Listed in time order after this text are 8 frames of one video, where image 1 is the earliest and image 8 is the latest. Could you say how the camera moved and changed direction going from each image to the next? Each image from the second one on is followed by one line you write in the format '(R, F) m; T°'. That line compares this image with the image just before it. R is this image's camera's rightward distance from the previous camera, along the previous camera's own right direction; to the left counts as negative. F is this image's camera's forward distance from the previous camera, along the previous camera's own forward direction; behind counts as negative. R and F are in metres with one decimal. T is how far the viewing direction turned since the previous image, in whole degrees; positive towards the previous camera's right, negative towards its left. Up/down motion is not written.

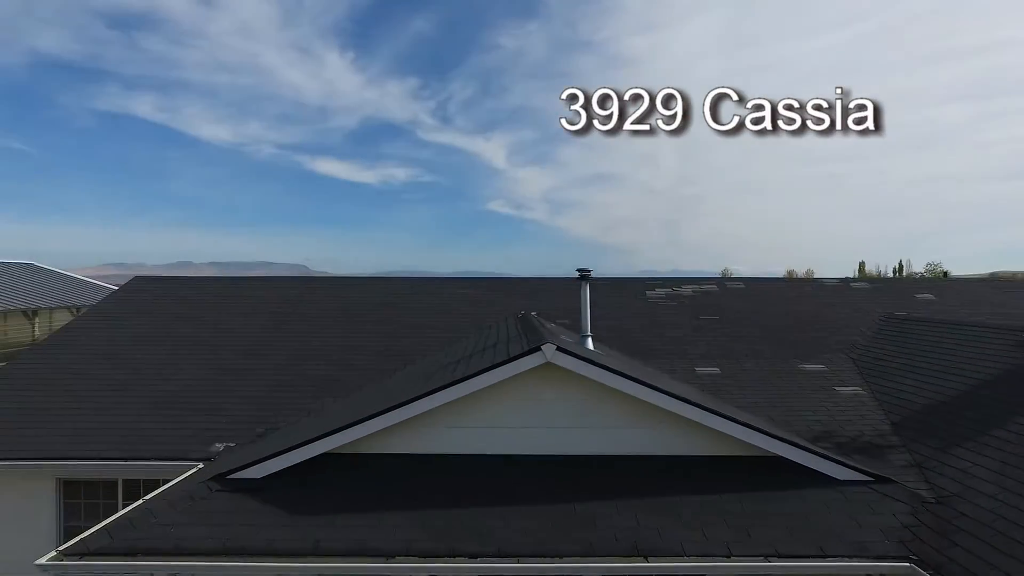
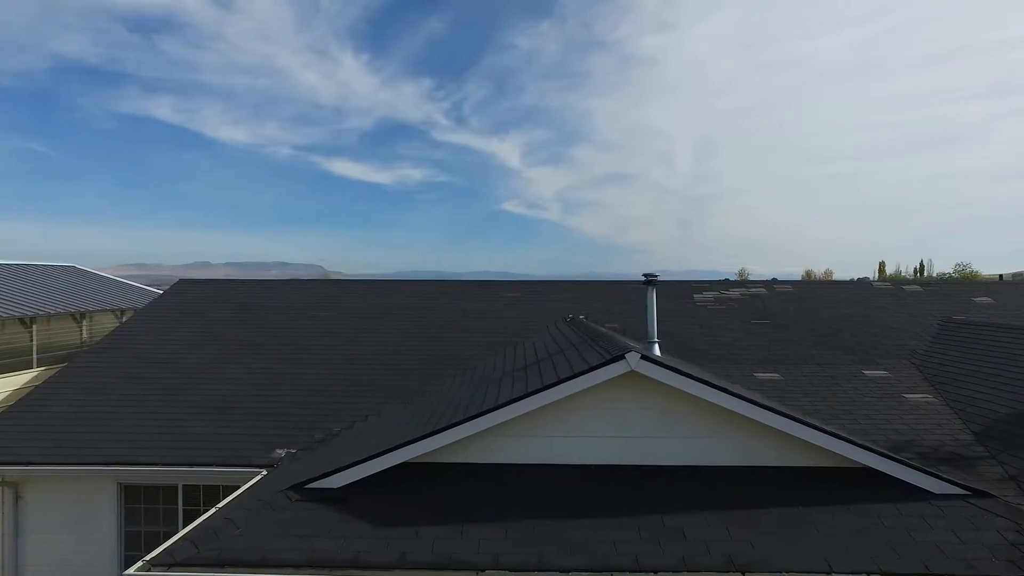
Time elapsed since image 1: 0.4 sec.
(-0.5, +0.1) m; -1°
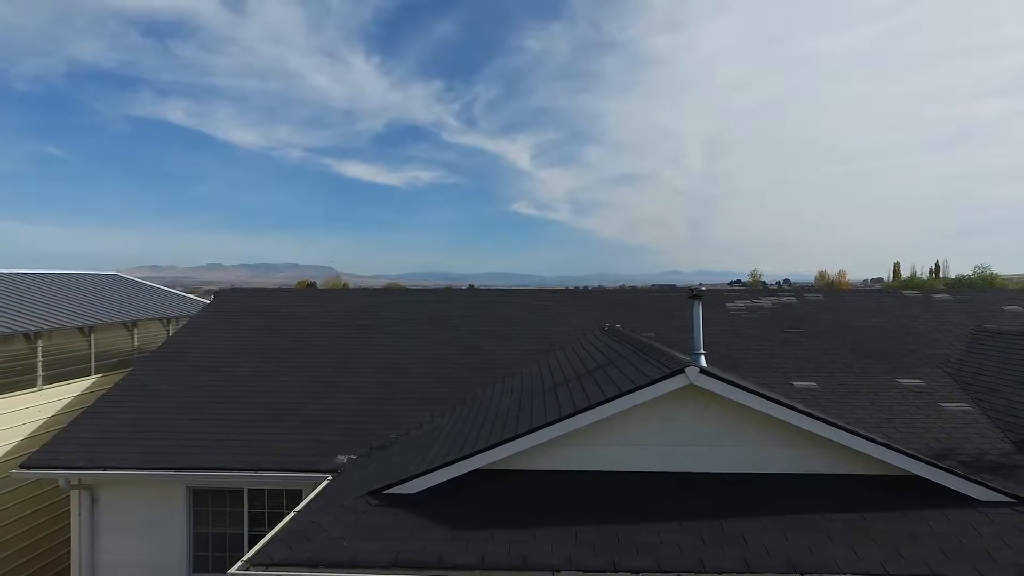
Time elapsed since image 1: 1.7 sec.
(-0.5, -0.3) m; -1°
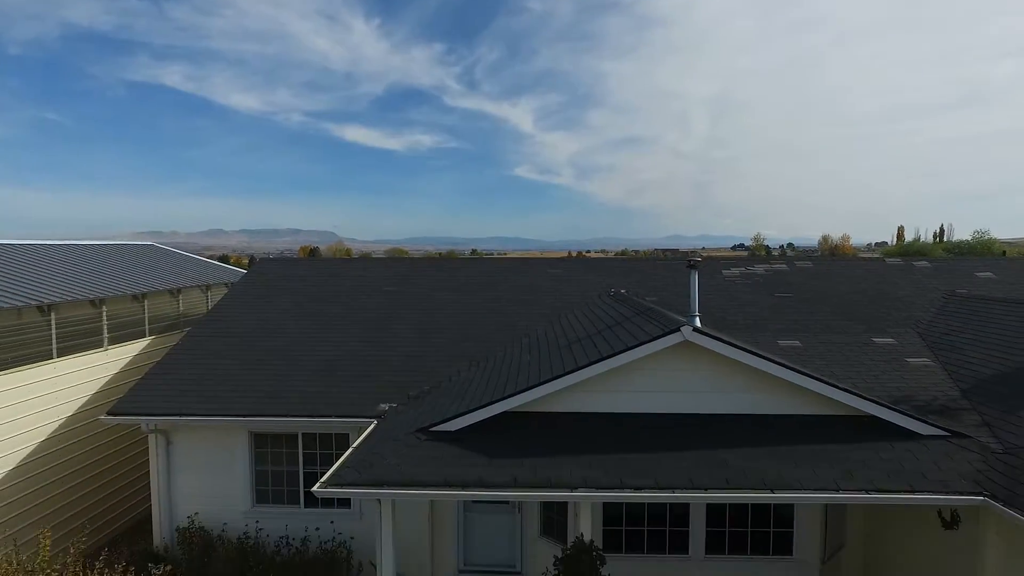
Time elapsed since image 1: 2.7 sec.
(-0.2, -1.0) m; 0°
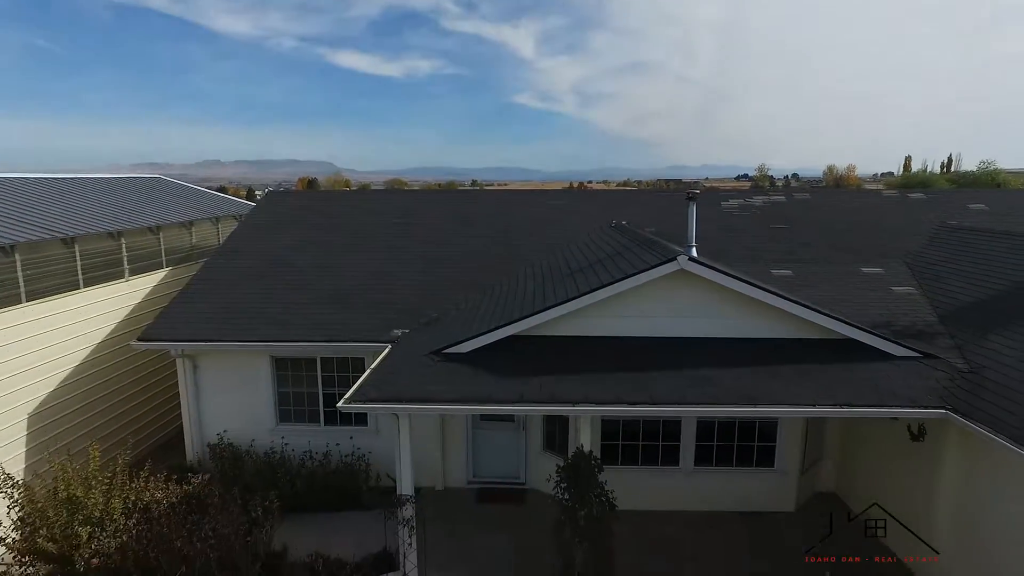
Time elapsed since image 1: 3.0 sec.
(-0.1, -0.4) m; 0°
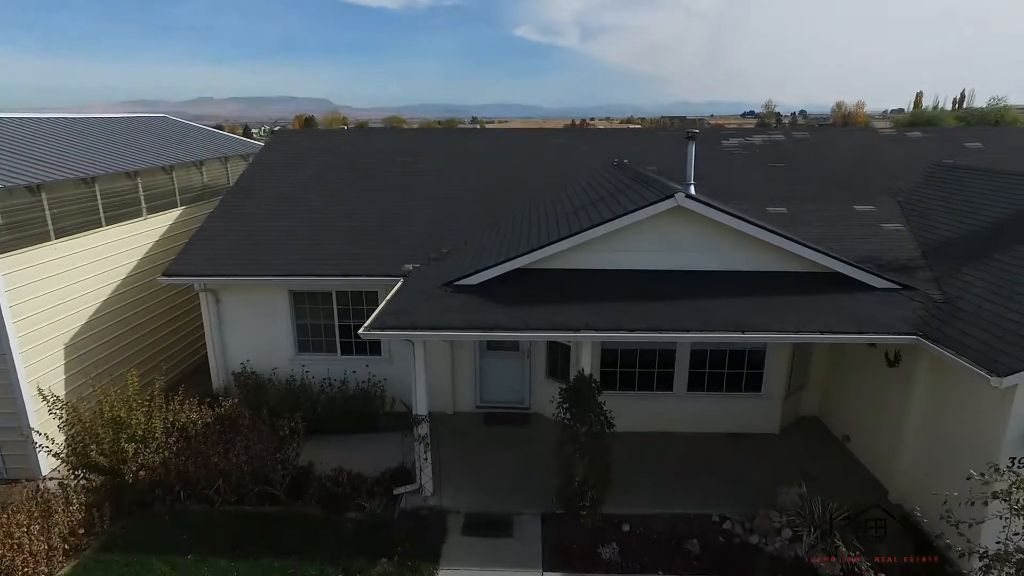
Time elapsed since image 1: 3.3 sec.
(-0.1, -0.4) m; 0°
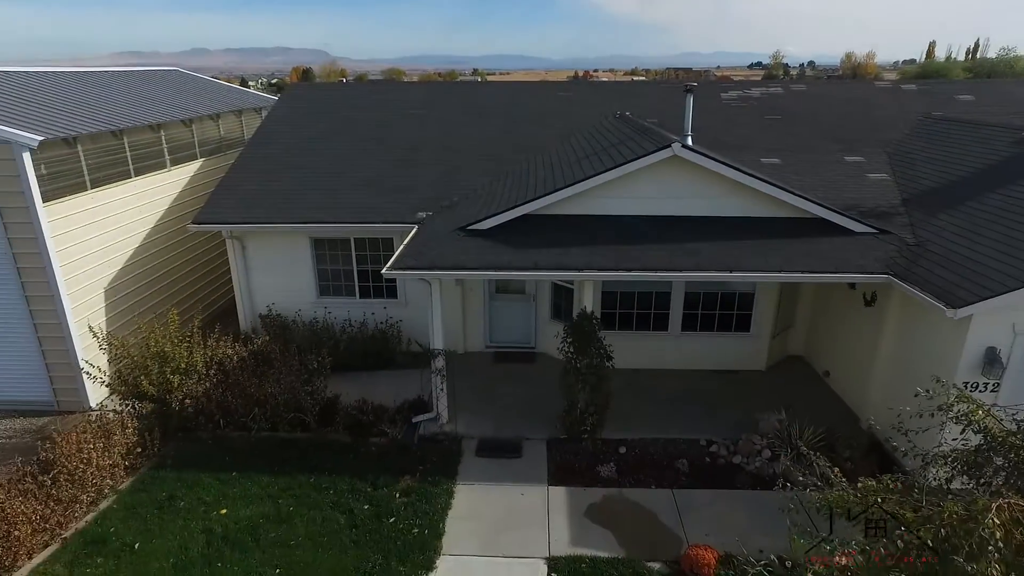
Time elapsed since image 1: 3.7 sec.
(-0.1, -0.7) m; 0°
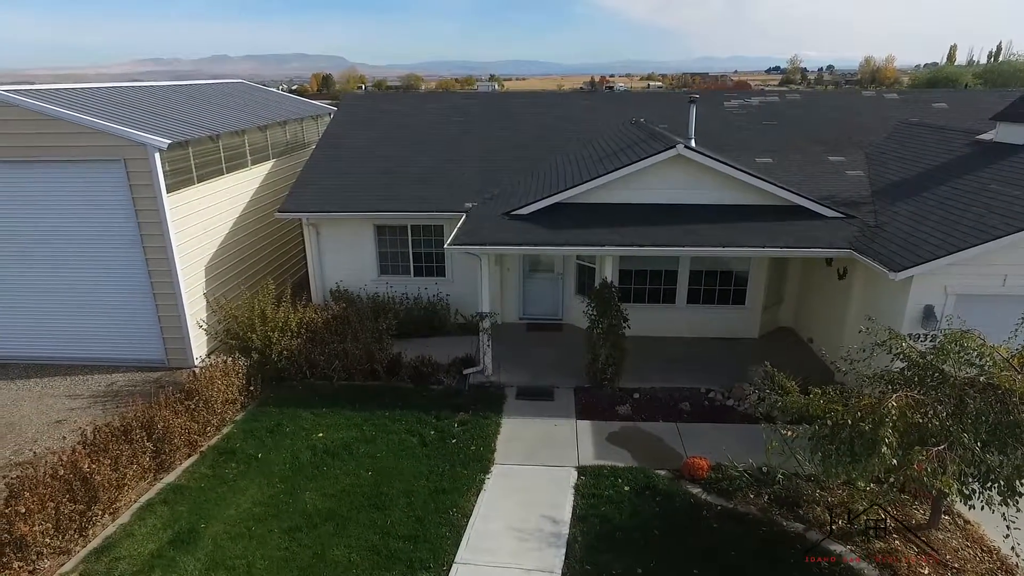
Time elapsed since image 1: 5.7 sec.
(-0.3, -1.9) m; -1°
